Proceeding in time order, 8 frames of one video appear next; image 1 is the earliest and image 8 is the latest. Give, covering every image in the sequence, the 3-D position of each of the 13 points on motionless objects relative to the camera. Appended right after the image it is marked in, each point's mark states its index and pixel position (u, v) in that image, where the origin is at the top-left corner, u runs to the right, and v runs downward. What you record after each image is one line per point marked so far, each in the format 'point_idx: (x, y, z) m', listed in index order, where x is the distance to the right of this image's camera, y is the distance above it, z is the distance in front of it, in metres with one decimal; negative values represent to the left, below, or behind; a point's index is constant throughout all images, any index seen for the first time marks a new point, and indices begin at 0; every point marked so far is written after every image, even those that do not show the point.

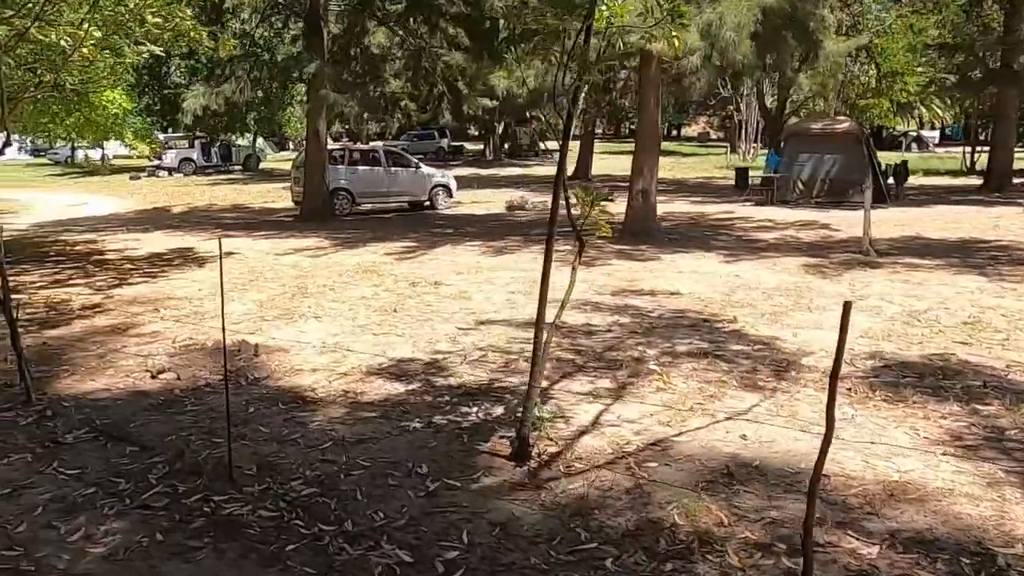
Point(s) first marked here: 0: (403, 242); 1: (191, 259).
0: (-2.4, +1.0, +16.5) m
1: (-6.1, +0.5, +14.2) m
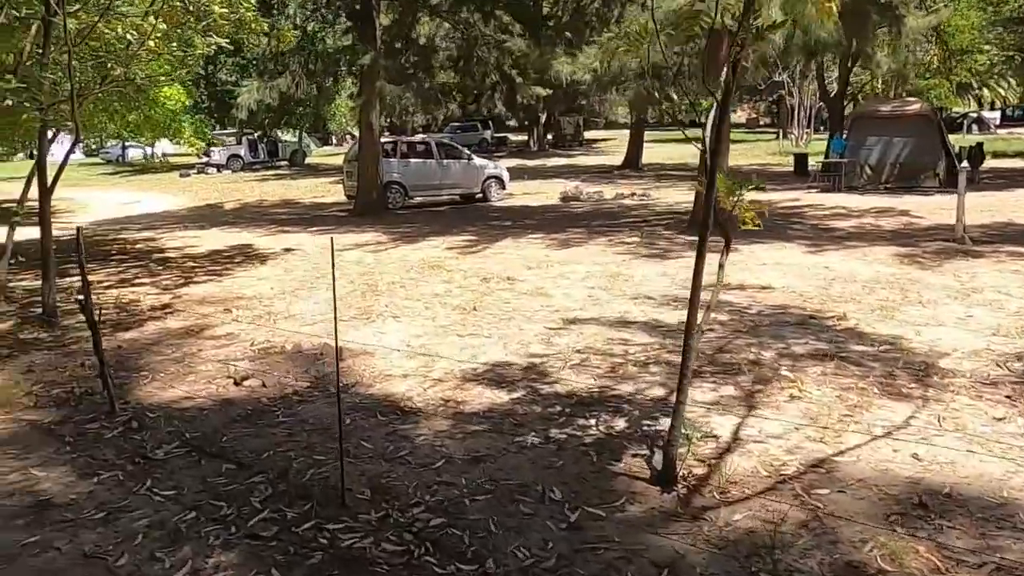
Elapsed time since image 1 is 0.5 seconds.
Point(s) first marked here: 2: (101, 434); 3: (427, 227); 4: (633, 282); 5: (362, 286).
0: (-1.1, +1.1, +16.1) m
1: (-4.9, +0.6, +14.0) m
2: (-2.8, -1.0, +5.1) m
3: (-2.0, +1.5, +17.9) m
4: (+1.6, +0.1, +9.8) m
5: (-2.0, 0.0, +9.9) m
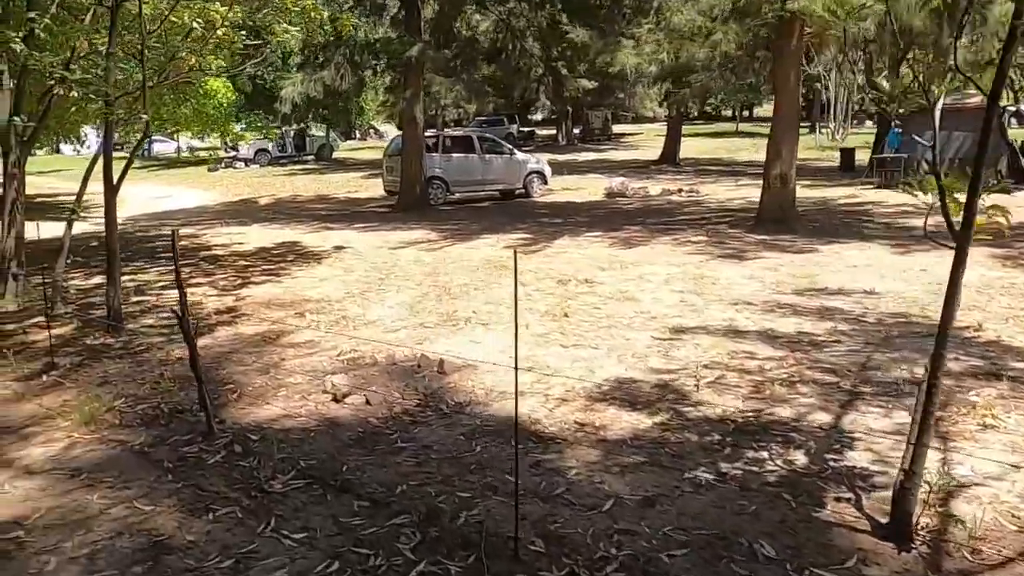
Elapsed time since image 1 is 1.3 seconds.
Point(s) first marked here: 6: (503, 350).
0: (+0.1, +1.1, +15.5) m
1: (-3.8, +0.6, +13.5) m
2: (-1.9, -1.0, +4.6) m
3: (-0.9, +1.5, +17.4) m
4: (+2.6, 0.0, +9.2) m
5: (-1.0, 0.0, +9.4) m
6: (-0.1, -0.5, +6.5) m
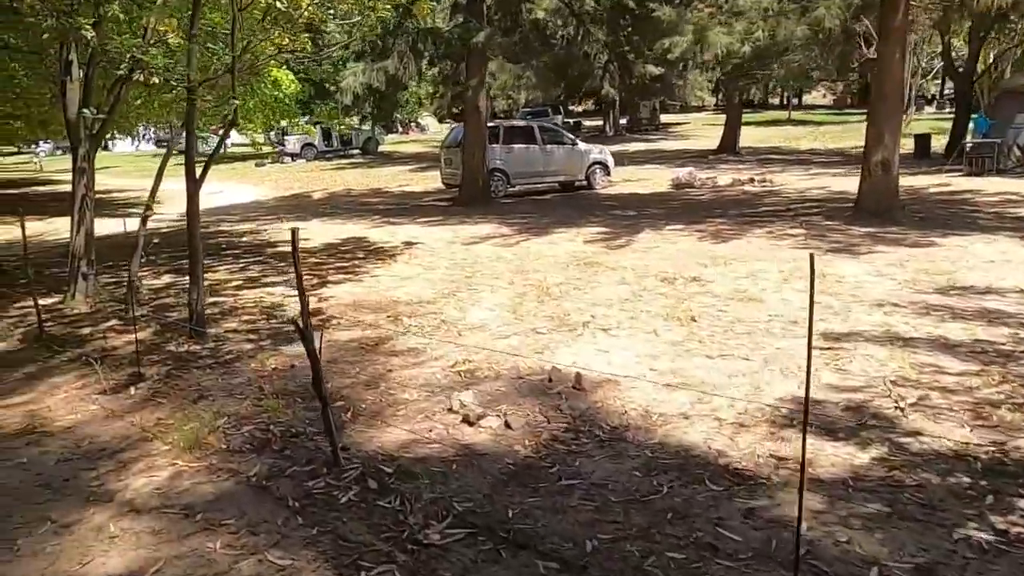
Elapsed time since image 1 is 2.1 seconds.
0: (+1.5, +1.2, +14.7) m
1: (-2.4, +0.6, +12.9) m
2: (-0.9, -1.1, +3.9) m
3: (+0.7, +1.6, +16.6) m
4: (+3.7, 0.0, +8.3) m
5: (+0.2, 0.0, +8.7) m
6: (+1.0, -0.5, +5.7) m
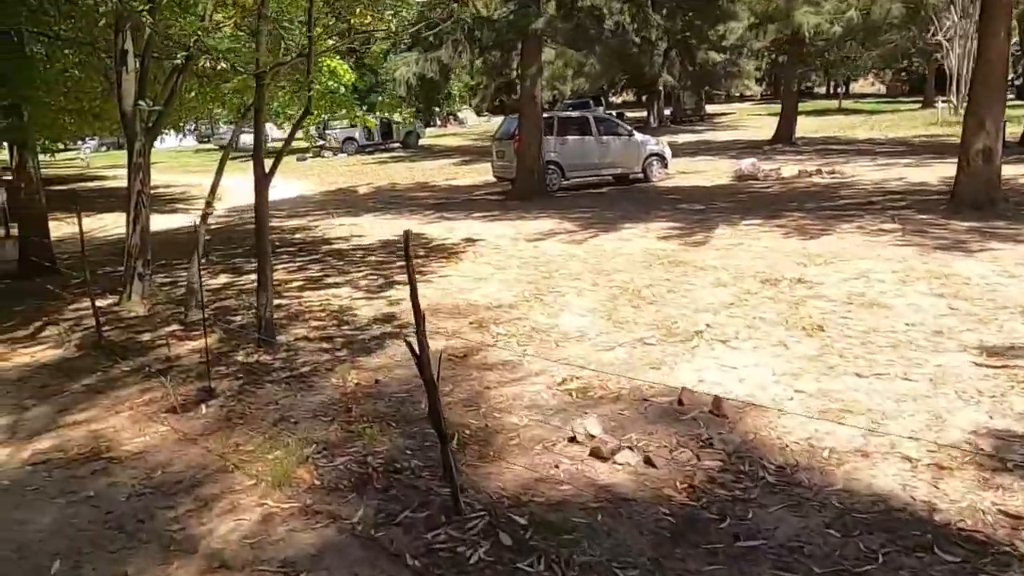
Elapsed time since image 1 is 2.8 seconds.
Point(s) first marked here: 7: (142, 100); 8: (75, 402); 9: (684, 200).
0: (+2.7, +1.2, +13.9) m
1: (-1.3, +0.7, +12.3) m
2: (-0.2, -1.2, +3.2) m
3: (+1.9, +1.6, +15.8) m
4: (+4.6, 0.0, +7.4) m
5: (+1.1, 0.0, +7.9) m
6: (+1.8, -0.6, +5.0) m
7: (-4.6, +2.3, +9.4) m
8: (-3.4, -0.9, +5.9) m
9: (+3.8, +1.9, +16.8) m
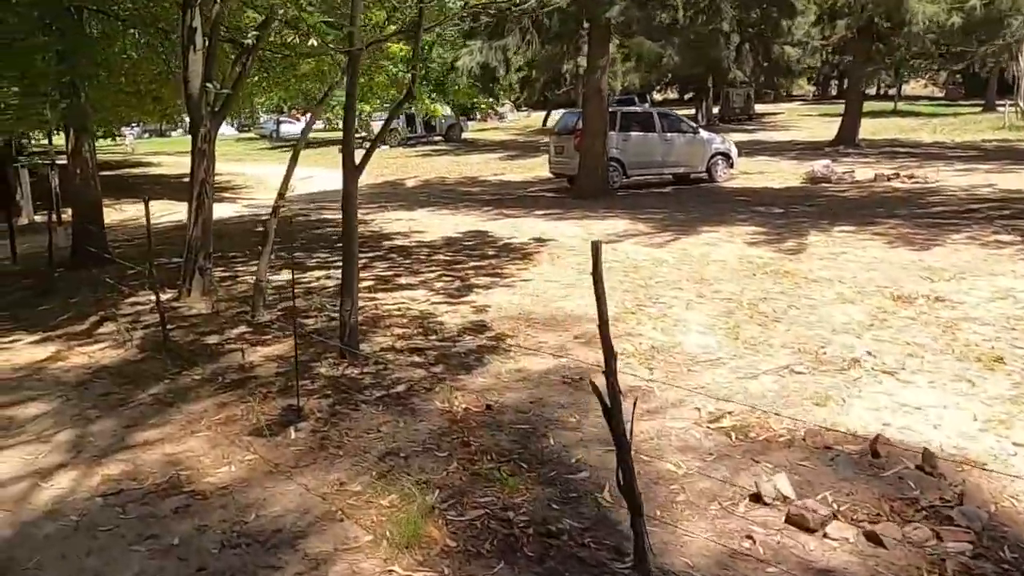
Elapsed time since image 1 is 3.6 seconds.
0: (+3.9, +1.1, +13.0) m
1: (-0.2, +0.6, +11.5) m
2: (+0.5, -1.3, +2.5) m
3: (+3.2, +1.5, +15.0) m
4: (+5.5, -0.2, +6.5) m
5: (+2.1, -0.2, +7.1) m
6: (+2.6, -0.8, +4.1) m
7: (-3.5, +2.4, +8.8) m
8: (-2.6, -0.9, +5.3) m
9: (+5.2, +1.8, +15.8) m
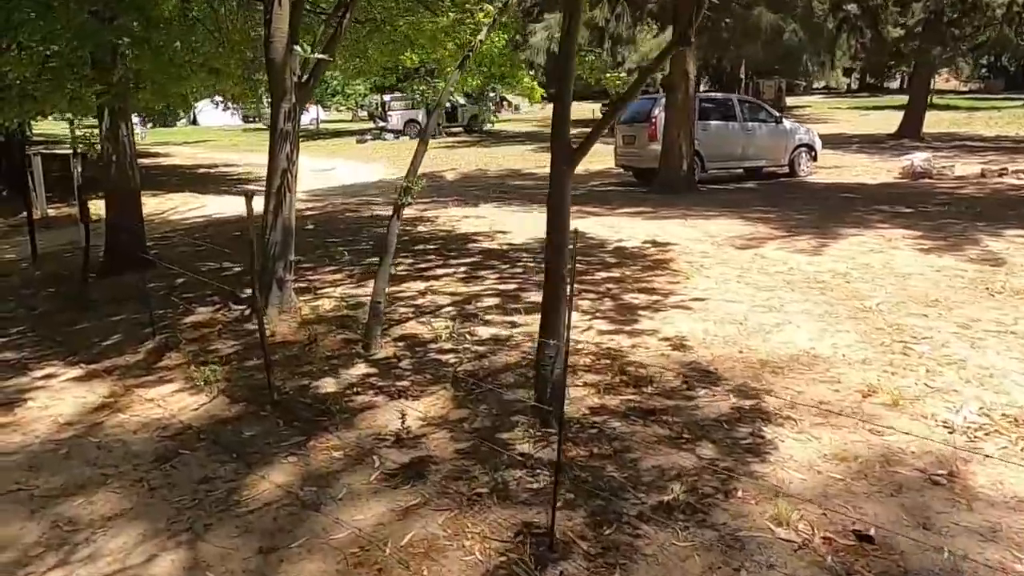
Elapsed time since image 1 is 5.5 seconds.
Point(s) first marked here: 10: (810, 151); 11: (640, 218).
0: (+5.5, +0.9, +11.2) m
1: (+1.4, +0.5, +9.7) m
2: (+2.1, -1.5, +0.7) m
3: (+4.8, +1.4, +13.1) m
4: (+7.1, -0.5, +4.6) m
5: (+3.6, -0.4, +5.3) m
6: (+4.1, -1.0, +2.3) m
7: (-2.0, +2.2, +6.9) m
8: (-1.0, -1.1, +3.4) m
9: (+6.7, +1.6, +14.0) m
10: (+7.3, +3.3, +18.5) m
11: (+2.2, +1.2, +12.6) m
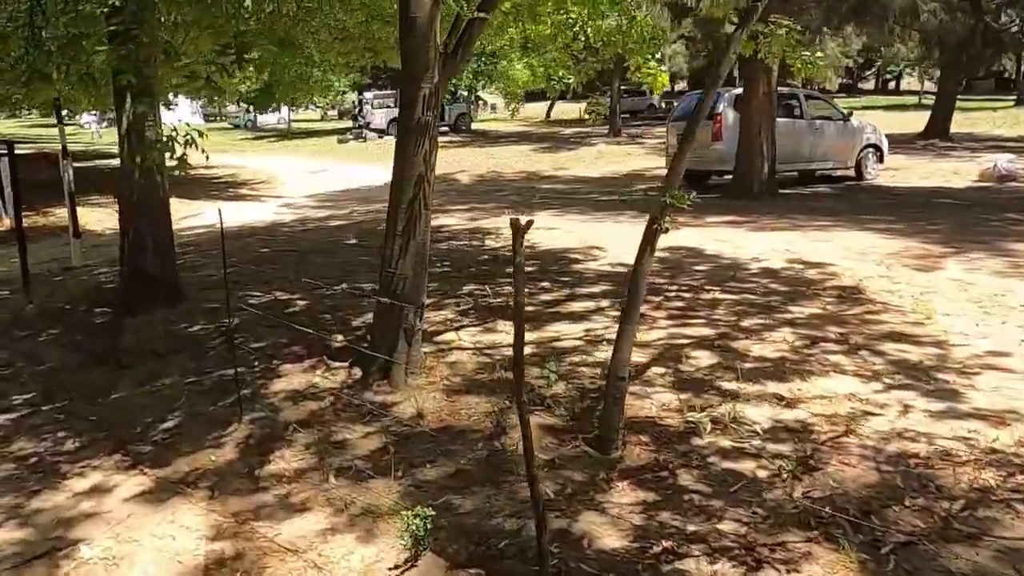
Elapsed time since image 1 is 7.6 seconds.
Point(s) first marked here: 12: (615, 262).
0: (+6.7, +0.6, +9.6) m
1: (+2.7, +0.1, +7.8) m
2: (+3.9, -1.8, -1.2) m
3: (+5.9, +1.0, +11.4) m
4: (+8.7, -0.7, +3.1) m
5: (+5.2, -0.7, +3.5) m
6: (+5.9, -1.3, +0.6) m
7: (-0.5, +1.9, +4.9) m
8: (+0.7, -1.4, +1.4) m
9: (+7.8, +1.3, +12.4) m
10: (+8.2, +3.0, +16.9) m
11: (+3.4, +0.8, +10.8) m
12: (+1.2, +0.3, +8.9) m
